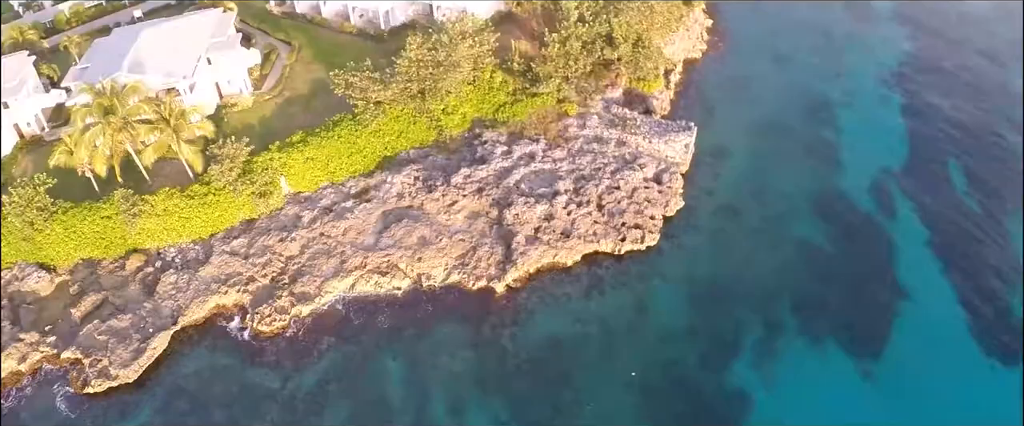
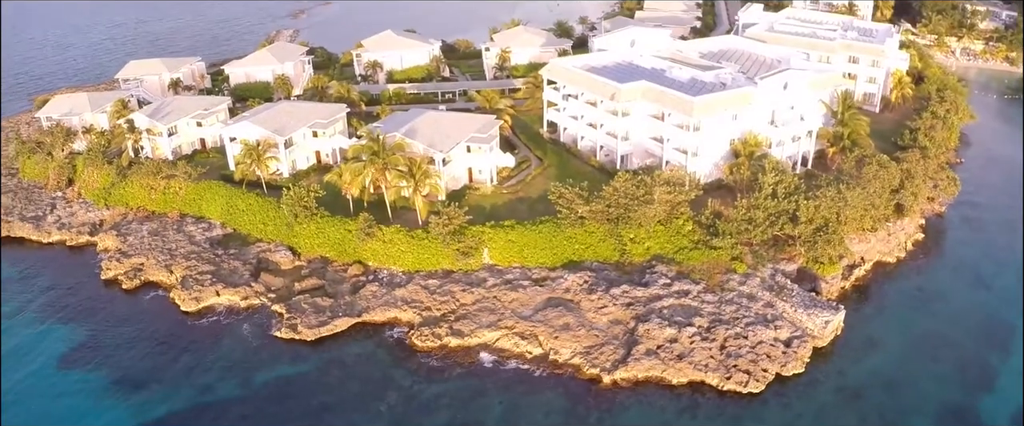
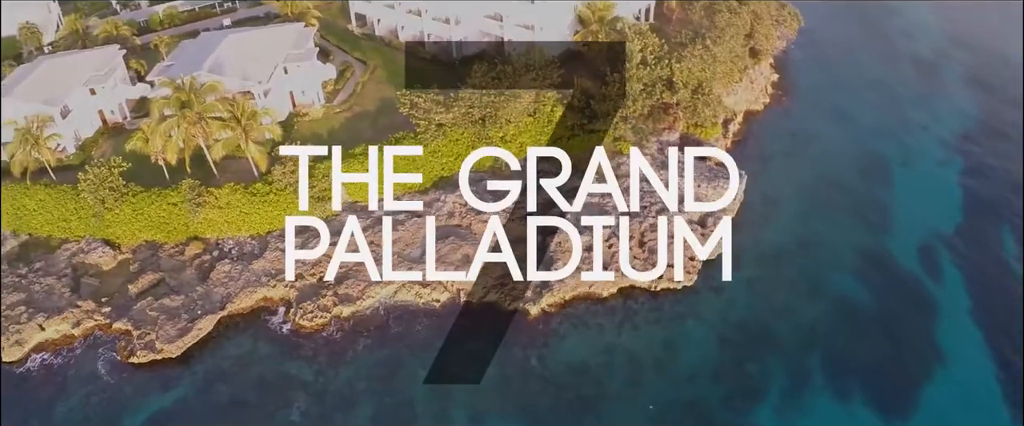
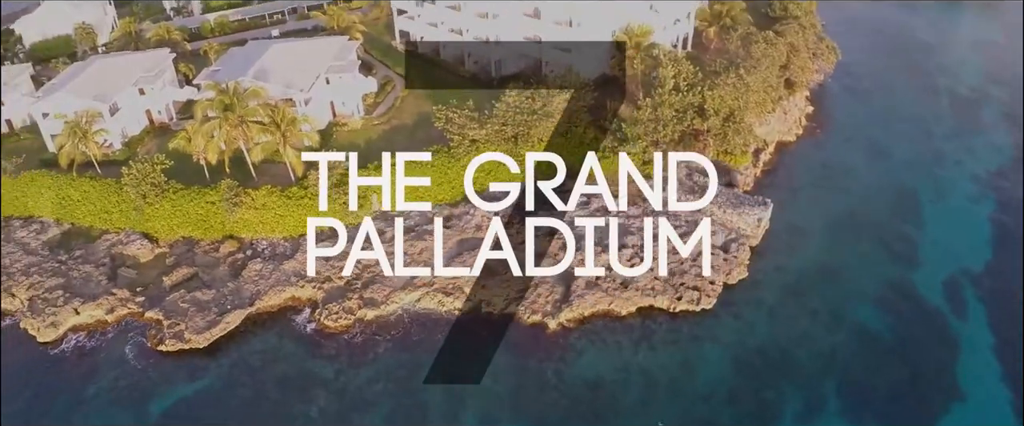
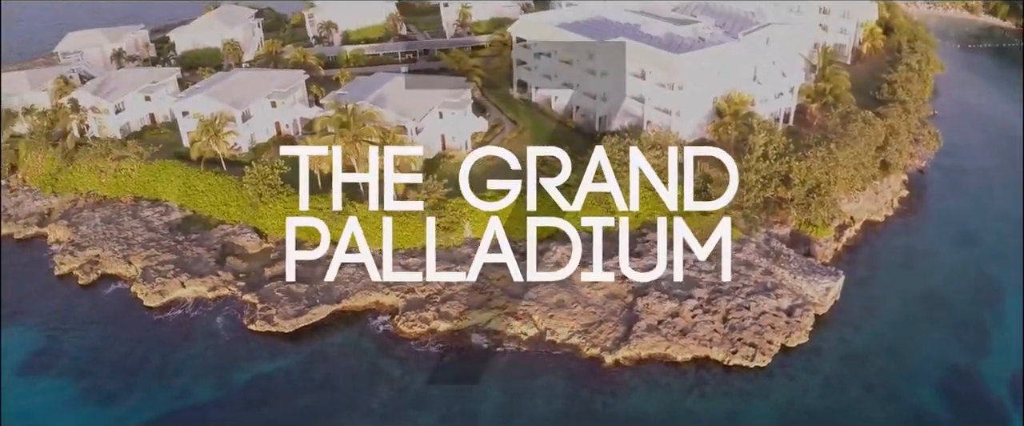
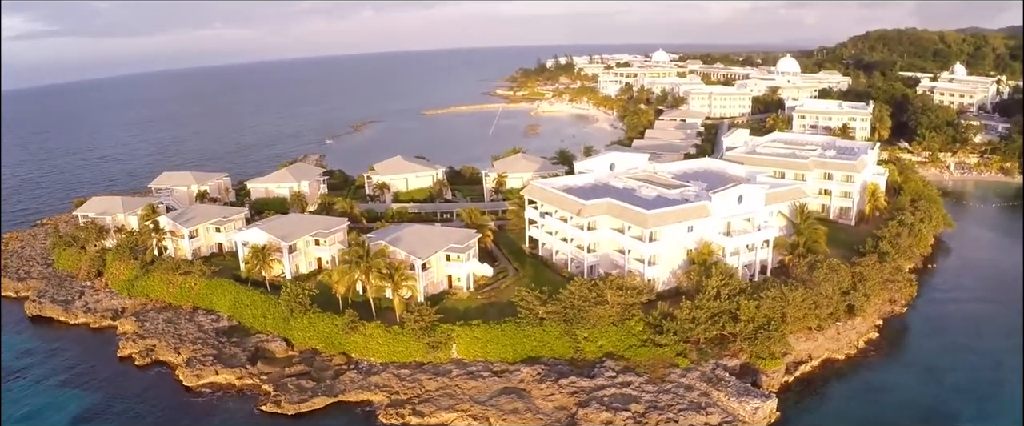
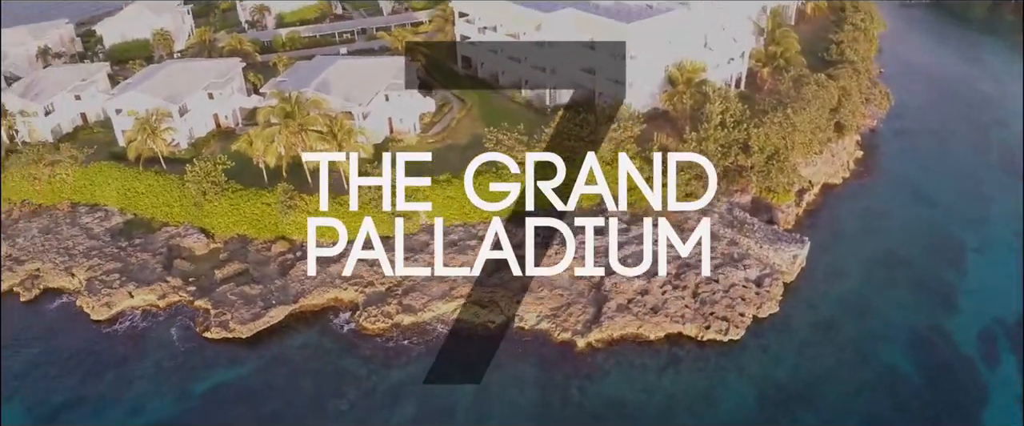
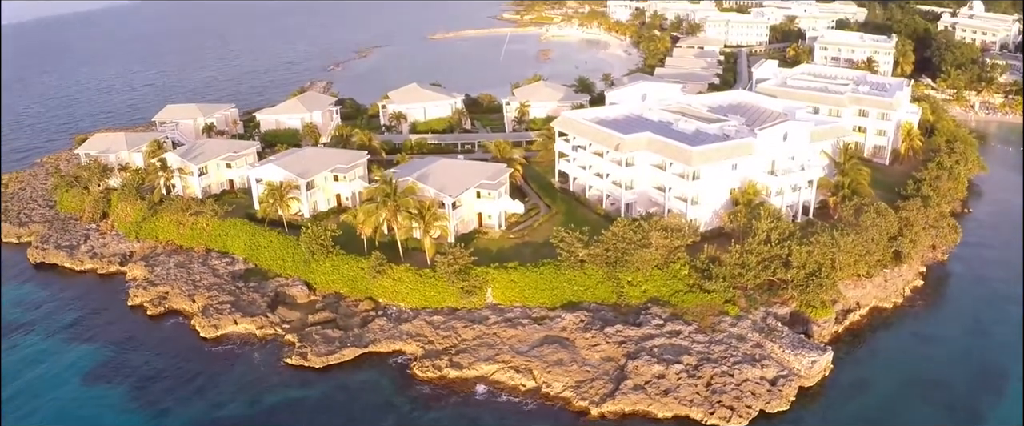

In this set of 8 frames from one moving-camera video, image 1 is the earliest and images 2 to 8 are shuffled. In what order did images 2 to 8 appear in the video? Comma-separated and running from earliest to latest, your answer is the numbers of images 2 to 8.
3, 4, 7, 5, 2, 8, 6
